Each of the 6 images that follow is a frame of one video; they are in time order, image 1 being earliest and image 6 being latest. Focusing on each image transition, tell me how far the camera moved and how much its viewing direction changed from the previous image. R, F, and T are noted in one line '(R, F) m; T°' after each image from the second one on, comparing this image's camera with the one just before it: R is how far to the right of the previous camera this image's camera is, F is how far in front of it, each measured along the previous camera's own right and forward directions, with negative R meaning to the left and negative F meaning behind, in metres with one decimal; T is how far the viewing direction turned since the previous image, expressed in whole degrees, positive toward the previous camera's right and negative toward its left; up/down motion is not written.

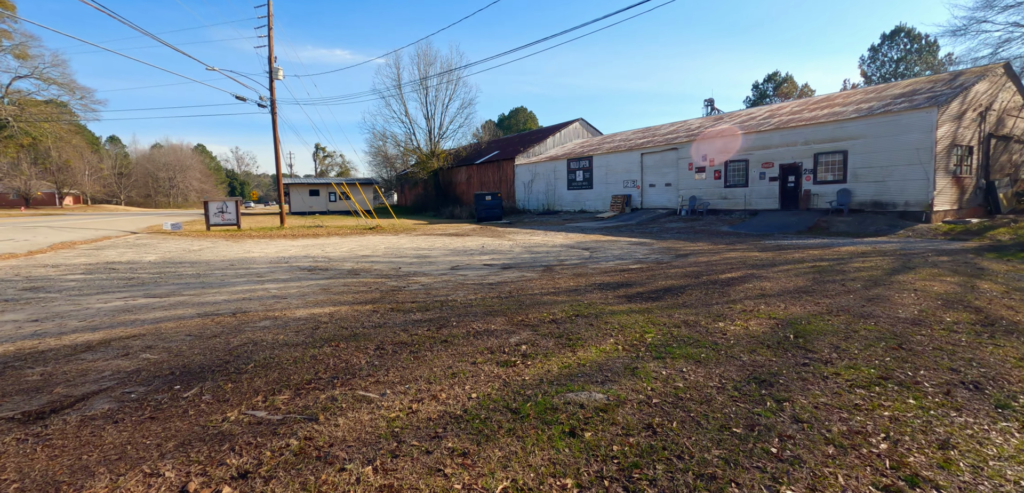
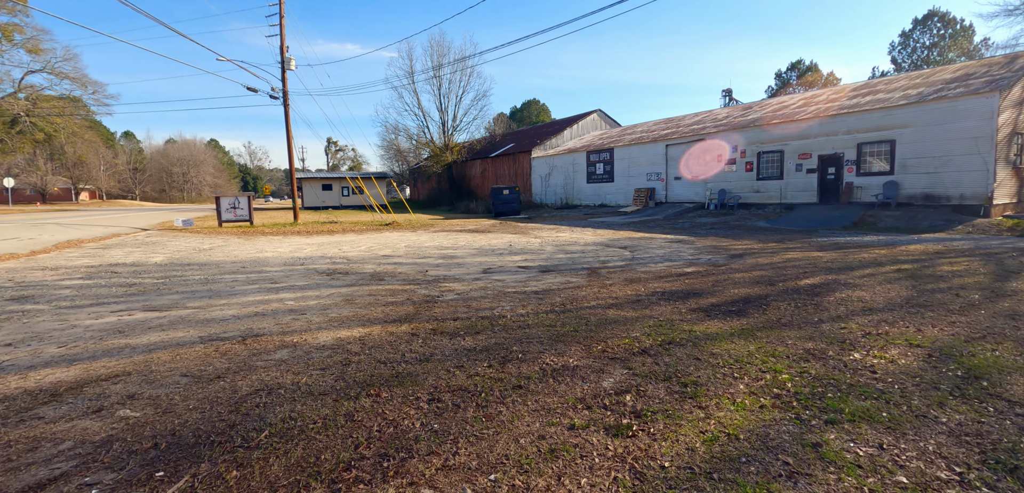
(-0.5, +0.9) m; -1°
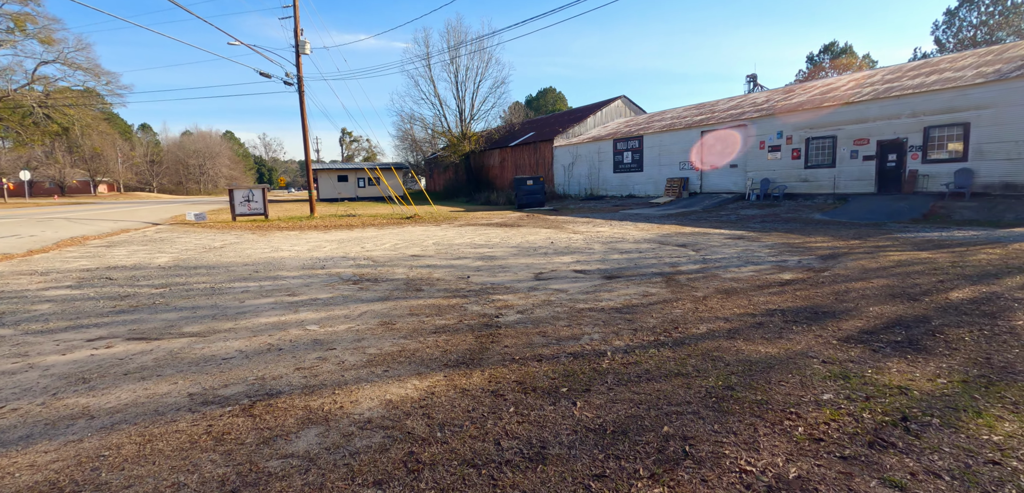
(-0.6, +1.2) m; -1°
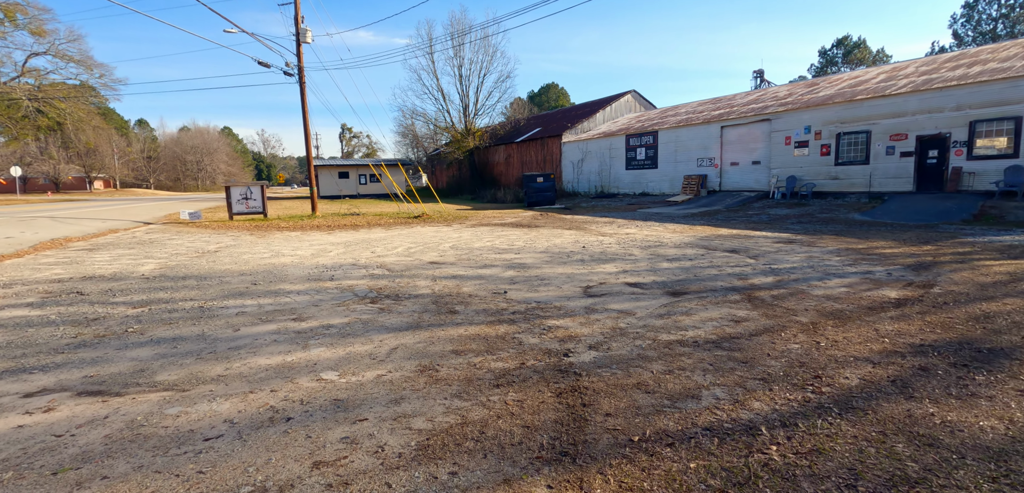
(-0.5, +1.1) m; 0°
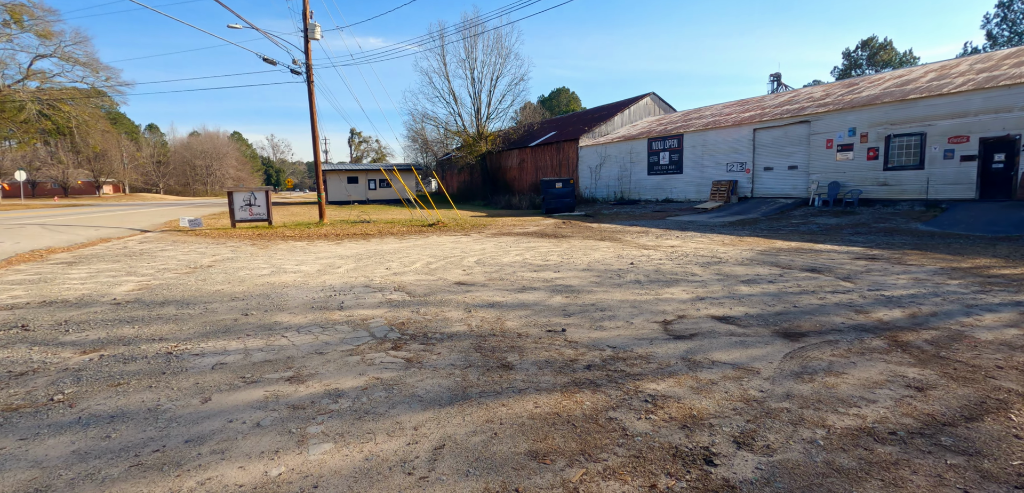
(-0.5, +1.3) m; -1°
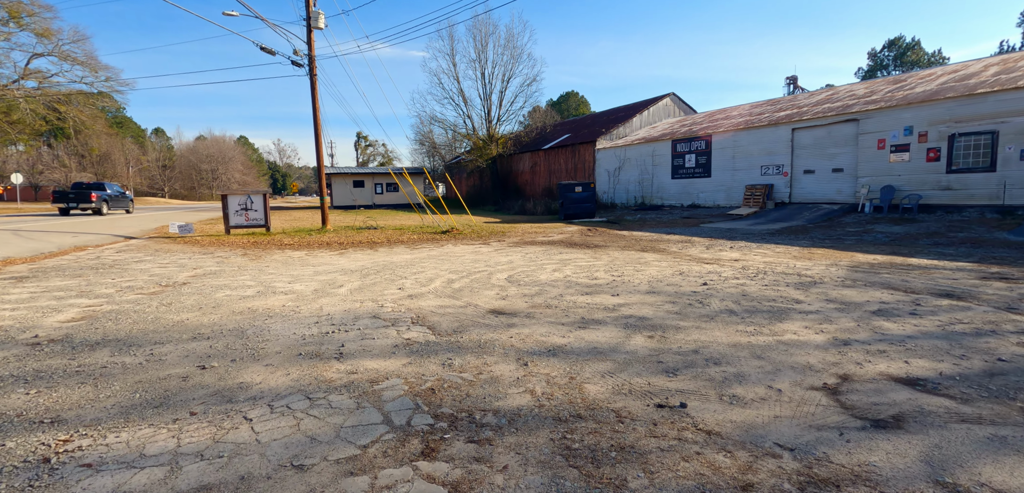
(-0.5, +1.6) m; -1°
